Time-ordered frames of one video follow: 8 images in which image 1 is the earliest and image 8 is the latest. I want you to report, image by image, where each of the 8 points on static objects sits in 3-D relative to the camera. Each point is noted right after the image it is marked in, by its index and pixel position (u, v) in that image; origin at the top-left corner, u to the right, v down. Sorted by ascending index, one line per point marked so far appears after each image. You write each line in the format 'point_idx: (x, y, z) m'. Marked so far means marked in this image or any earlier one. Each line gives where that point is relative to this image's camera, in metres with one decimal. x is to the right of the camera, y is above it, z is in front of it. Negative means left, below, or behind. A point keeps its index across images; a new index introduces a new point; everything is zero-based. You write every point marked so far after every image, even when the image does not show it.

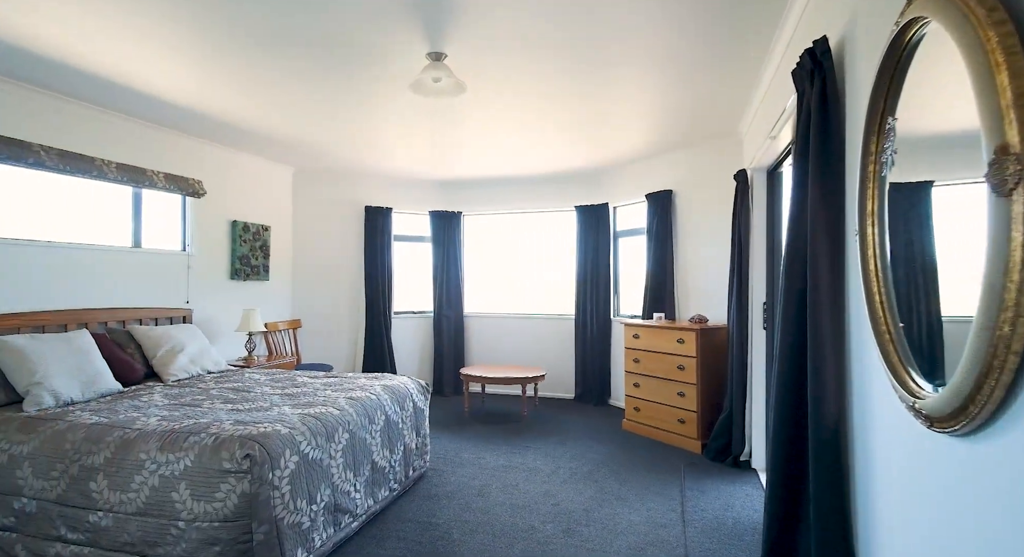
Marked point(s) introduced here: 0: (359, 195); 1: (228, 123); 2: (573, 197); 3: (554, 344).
0: (-1.7, +1.0, +5.7) m
1: (-2.2, +1.2, +4.0) m
2: (+0.7, +0.9, +5.8) m
3: (+0.5, -0.8, +5.8) m
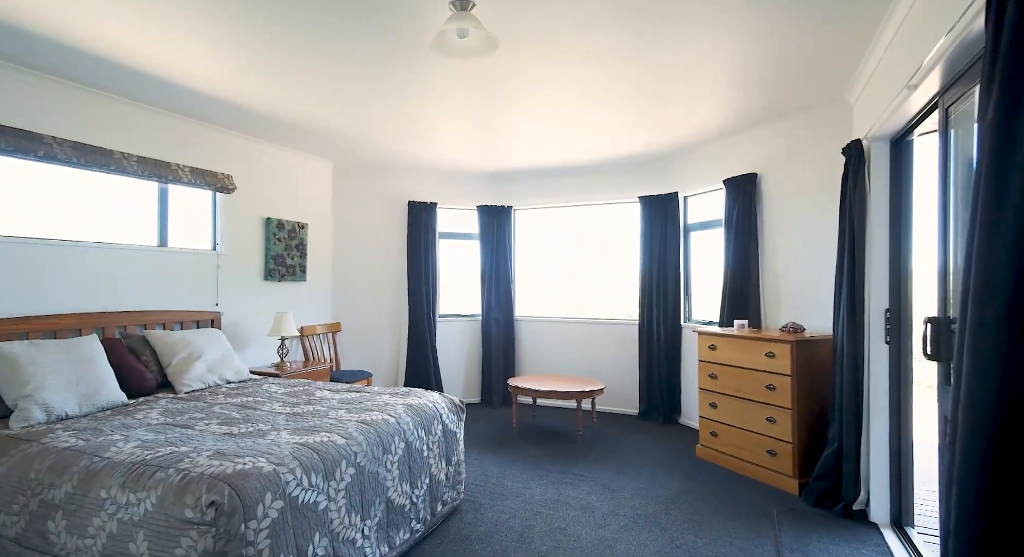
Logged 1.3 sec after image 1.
0: (-1.2, +1.0, +5.3) m
1: (-1.9, +1.2, +3.7) m
2: (+1.3, +0.9, +5.1) m
3: (+1.1, -0.8, +5.2) m
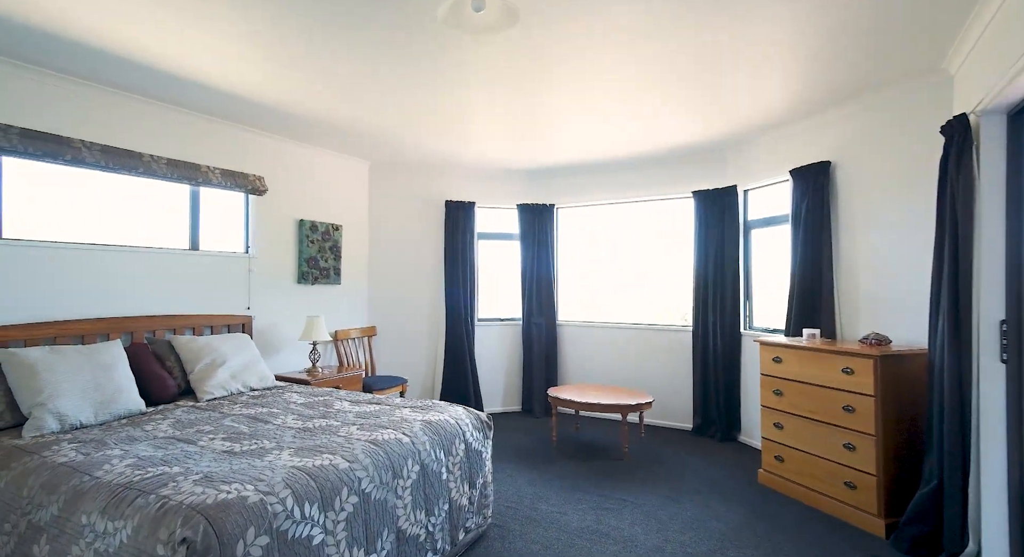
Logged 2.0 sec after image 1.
0: (-0.7, +0.9, +5.2) m
1: (-1.6, +1.2, +3.6) m
2: (+1.6, +0.9, +4.7) m
3: (+1.5, -0.8, +4.7) m
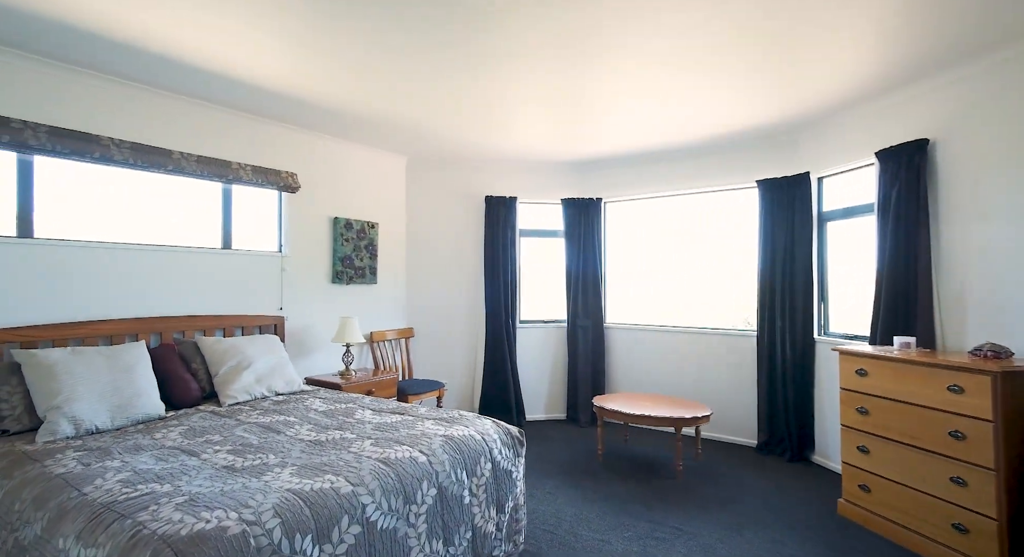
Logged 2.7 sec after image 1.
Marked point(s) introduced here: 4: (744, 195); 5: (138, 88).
0: (-0.3, +0.9, +4.9) m
1: (-1.3, +1.2, +3.5) m
2: (+2.0, +0.9, +4.2) m
3: (+1.8, -0.8, +4.3) m
4: (+2.0, +0.7, +4.4) m
5: (-2.2, +1.1, +3.0) m
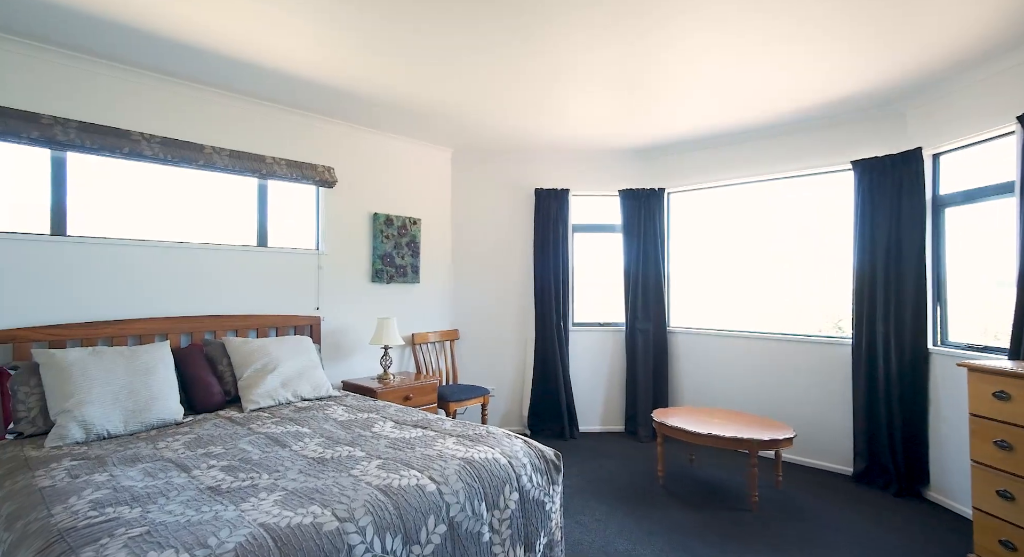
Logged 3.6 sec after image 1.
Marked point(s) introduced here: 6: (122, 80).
0: (+0.2, +0.9, +4.6) m
1: (-1.1, +1.2, +3.3) m
2: (+2.4, +0.9, +3.6) m
3: (+2.2, -0.8, +3.7) m
4: (+2.4, +0.7, +3.7) m
5: (-2.0, +1.1, +2.9) m
6: (-2.2, +1.1, +2.7) m
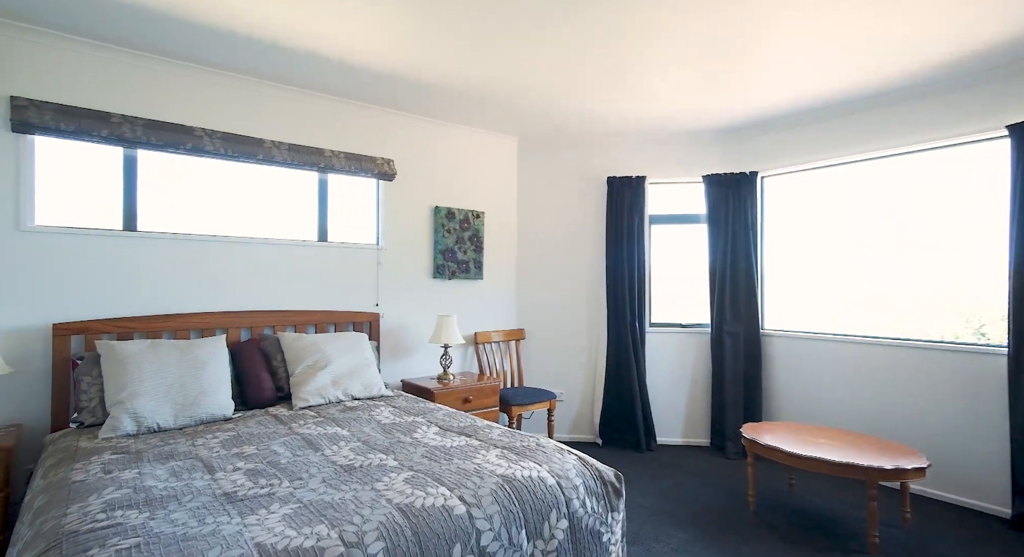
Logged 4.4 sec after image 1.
0: (+0.8, +1.0, +4.3) m
1: (-0.7, +1.2, +3.2) m
2: (+2.8, +1.0, +2.9) m
3: (+2.6, -0.7, +3.0) m
4: (+2.8, +0.8, +3.0) m
5: (-1.6, +1.2, +2.9) m
6: (-1.8, +1.1, +2.8) m
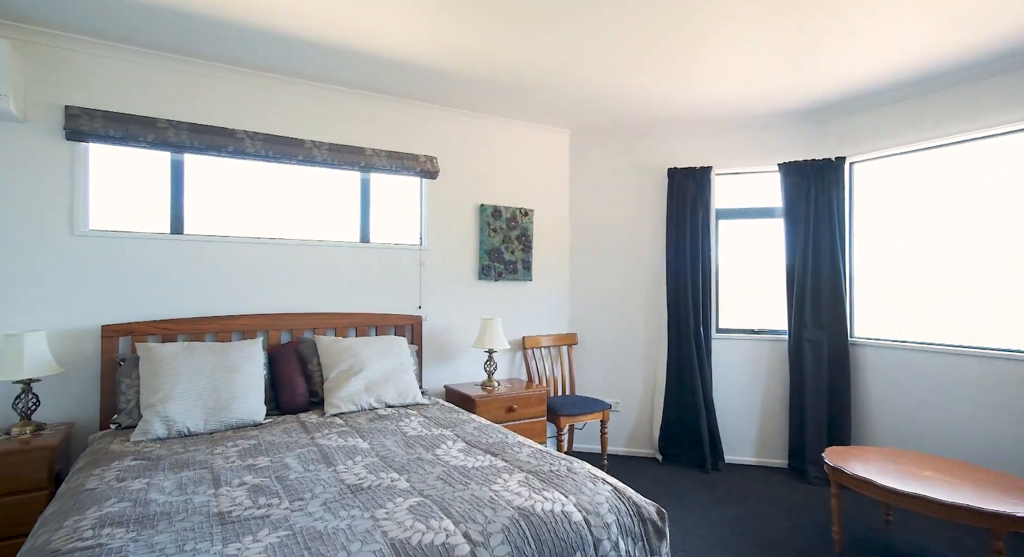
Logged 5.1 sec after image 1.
0: (+1.2, +1.0, +3.9) m
1: (-0.4, +1.2, +3.0) m
2: (+3.0, +1.0, +2.3) m
3: (+2.8, -0.7, +2.4) m
4: (+3.1, +0.8, +2.4) m
5: (-1.4, +1.1, +2.9) m
6: (-1.6, +1.1, +2.8) m
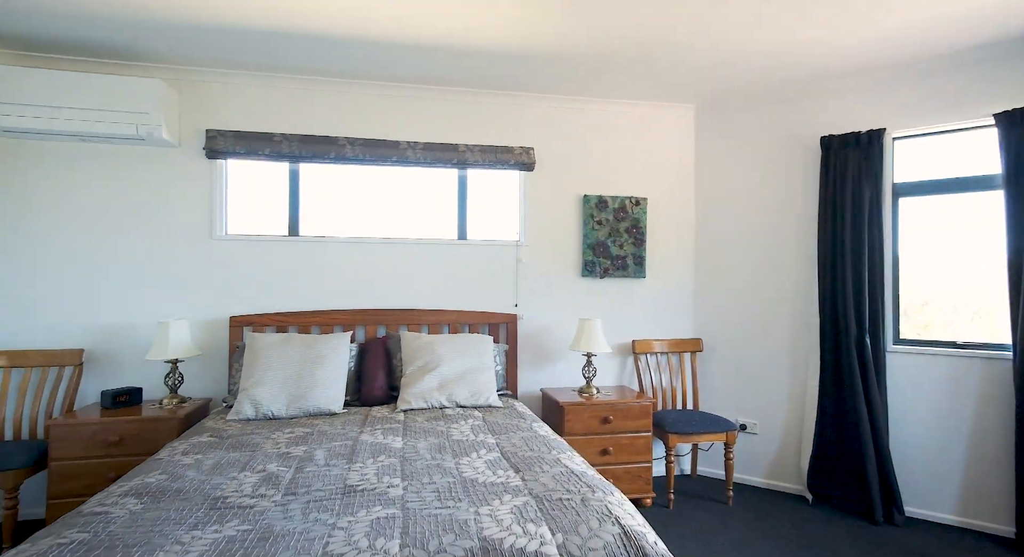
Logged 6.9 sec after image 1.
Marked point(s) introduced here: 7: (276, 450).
0: (+1.9, +1.0, +3.1) m
1: (+0.1, +1.2, +2.8) m
2: (+3.1, +1.0, +1.0) m
3: (+3.0, -0.7, +1.2) m
4: (+3.2, +0.8, +1.1) m
5: (-0.9, +1.2, +3.1) m
6: (-1.1, +1.1, +3.0) m
7: (-0.8, -0.6, +1.8) m
